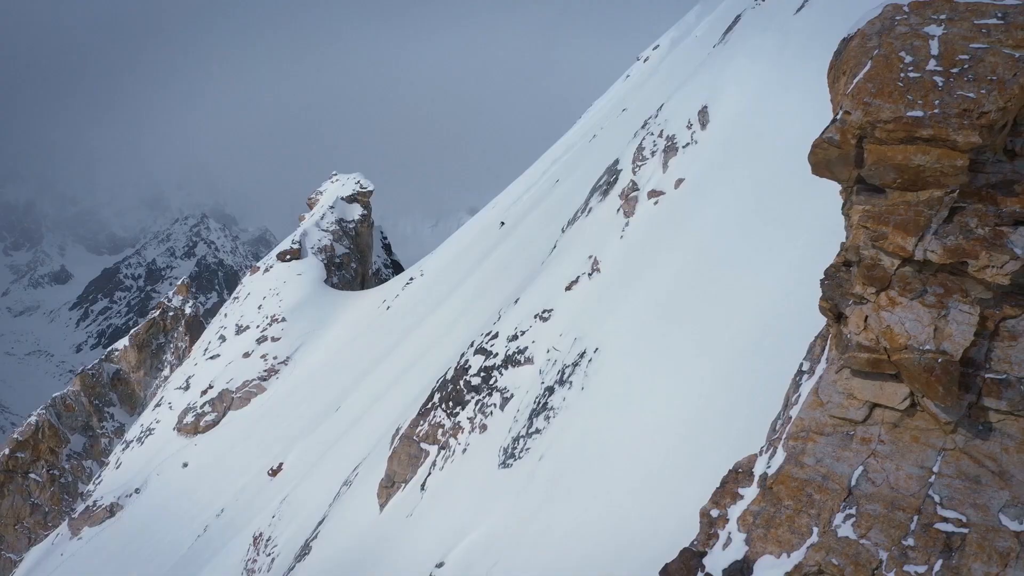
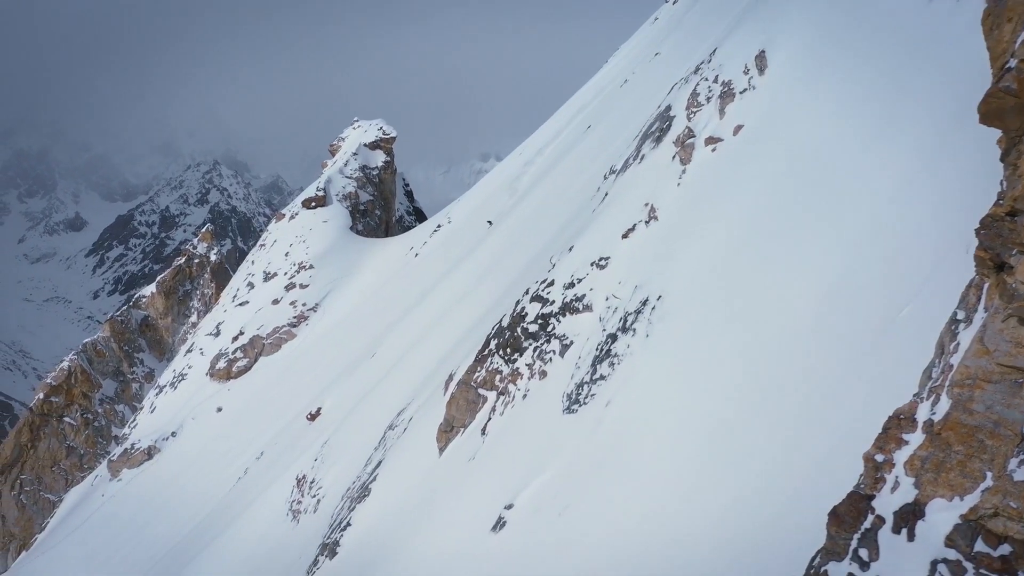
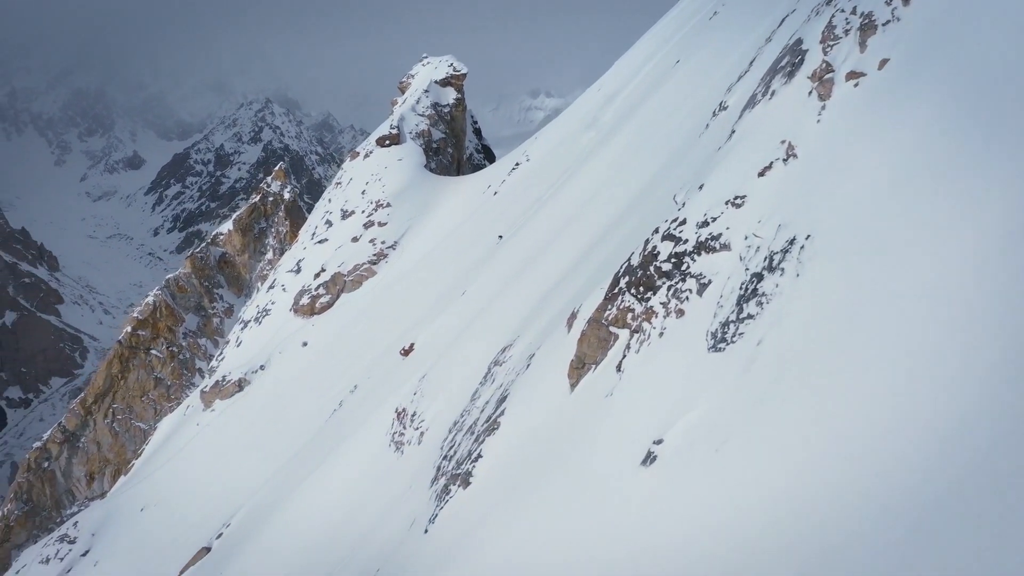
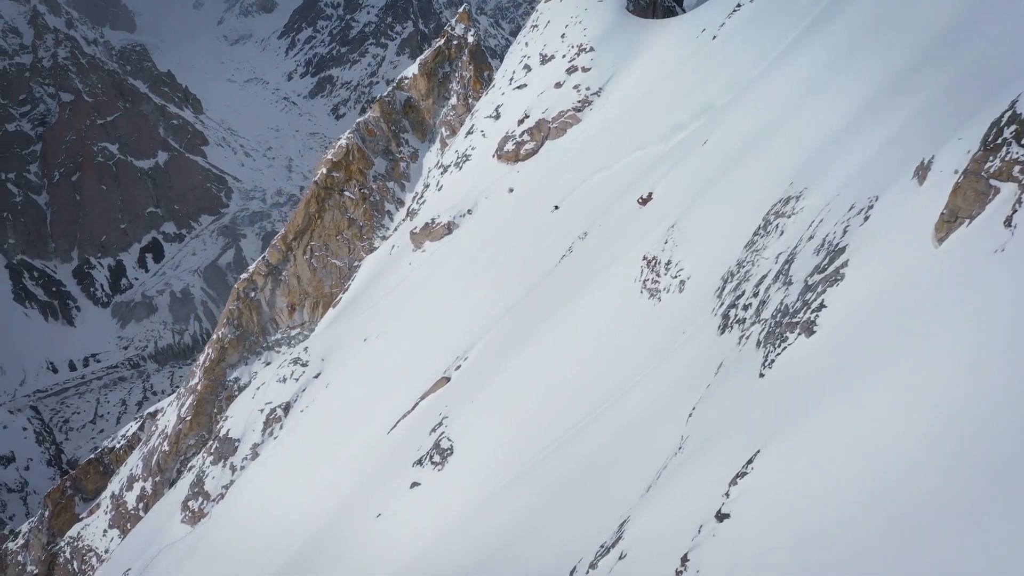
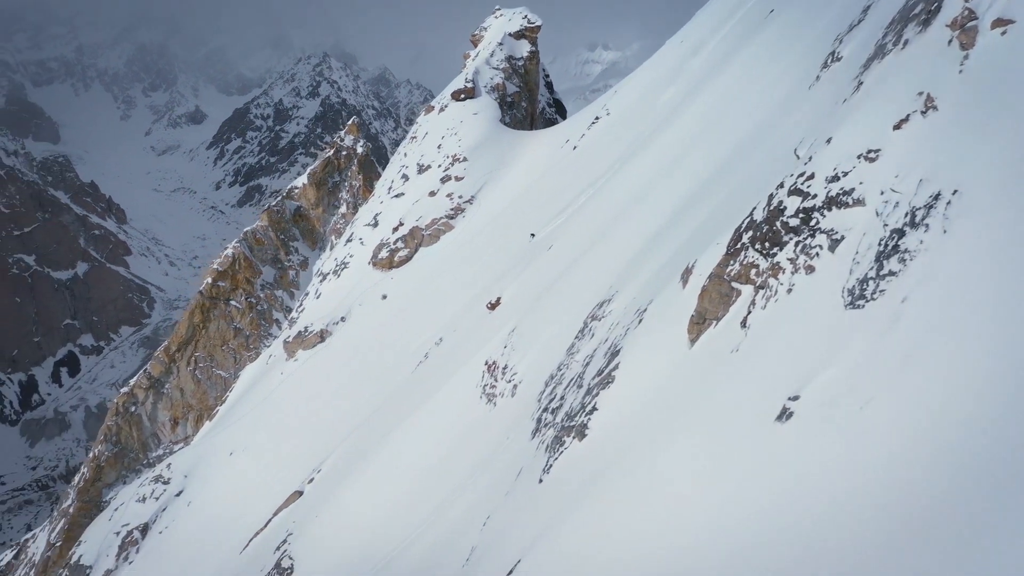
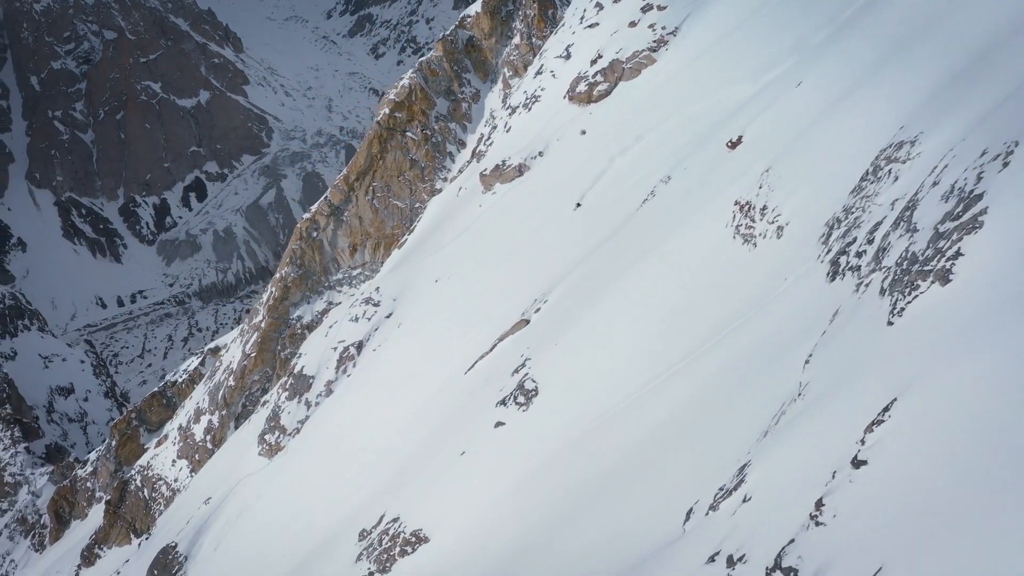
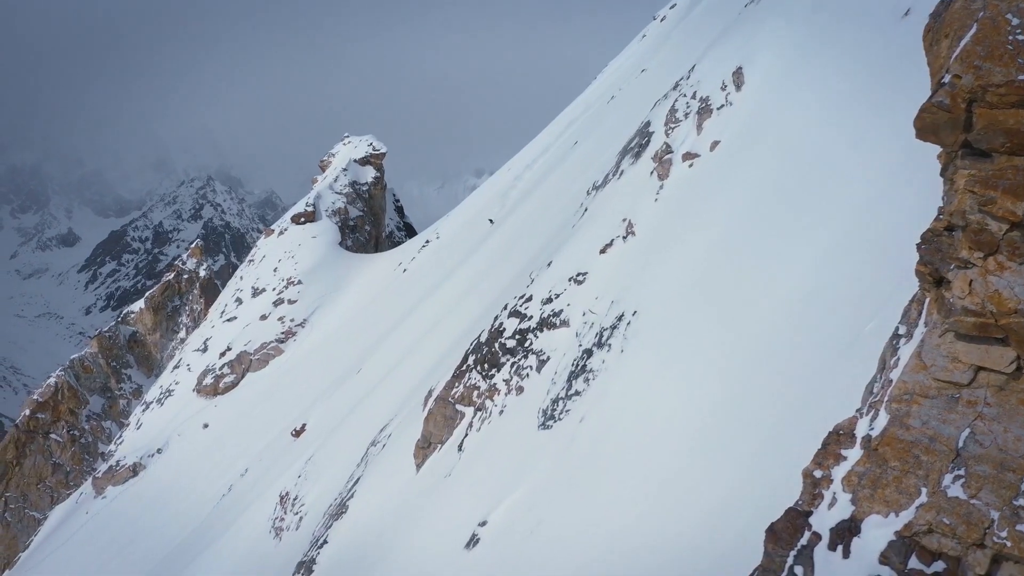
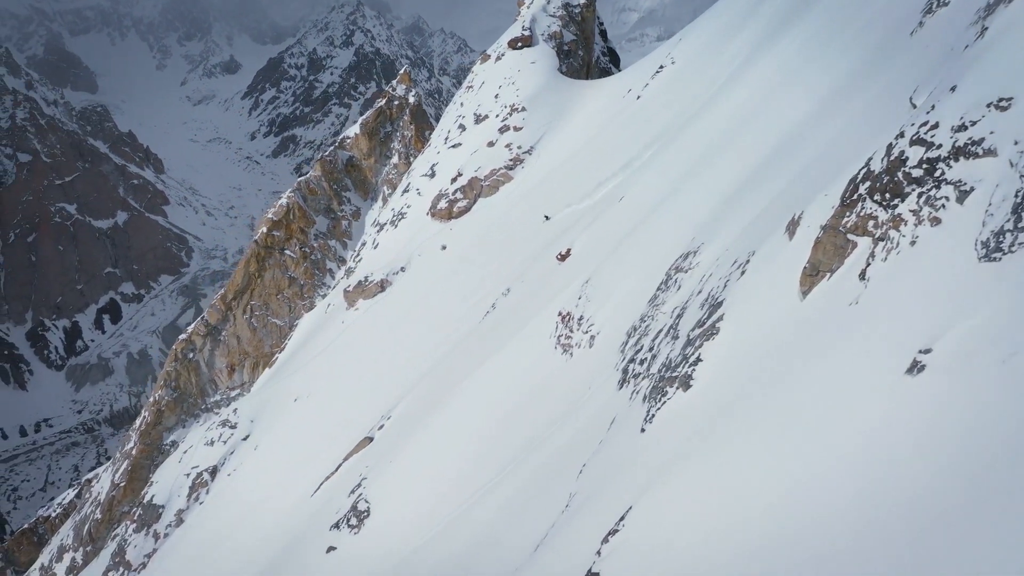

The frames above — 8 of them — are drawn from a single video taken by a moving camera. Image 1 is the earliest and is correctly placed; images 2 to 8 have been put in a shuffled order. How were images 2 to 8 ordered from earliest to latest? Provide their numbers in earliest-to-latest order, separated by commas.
7, 2, 3, 5, 8, 4, 6
